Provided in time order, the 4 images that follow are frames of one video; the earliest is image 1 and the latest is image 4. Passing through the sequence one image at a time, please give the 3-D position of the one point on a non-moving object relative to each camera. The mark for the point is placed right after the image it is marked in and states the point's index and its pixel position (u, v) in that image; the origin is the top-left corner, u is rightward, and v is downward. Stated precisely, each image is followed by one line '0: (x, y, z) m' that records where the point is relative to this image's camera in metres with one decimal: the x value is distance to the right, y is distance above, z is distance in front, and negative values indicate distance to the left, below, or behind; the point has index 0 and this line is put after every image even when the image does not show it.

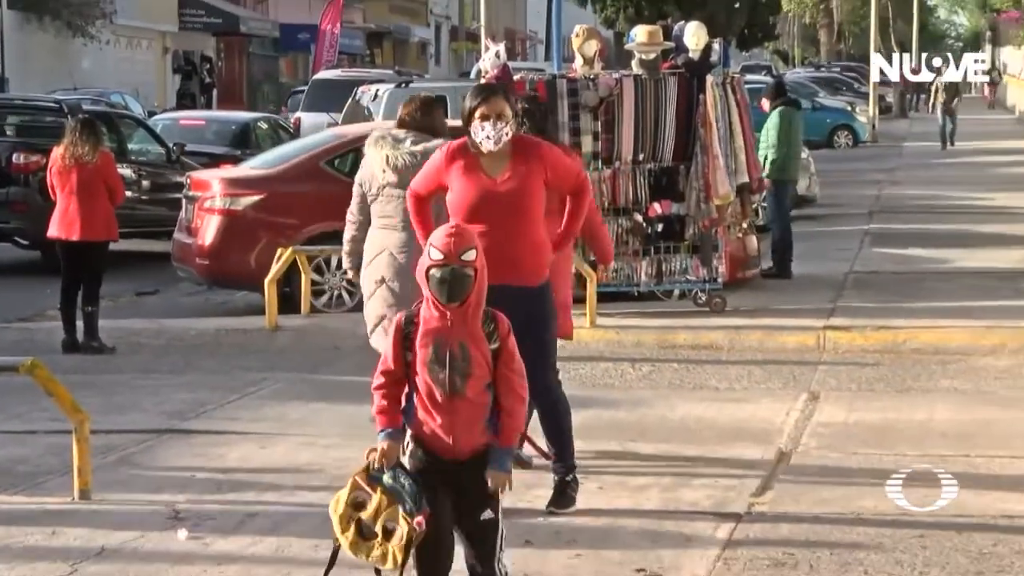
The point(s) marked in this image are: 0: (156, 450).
0: (-2.1, -0.9, +8.0) m
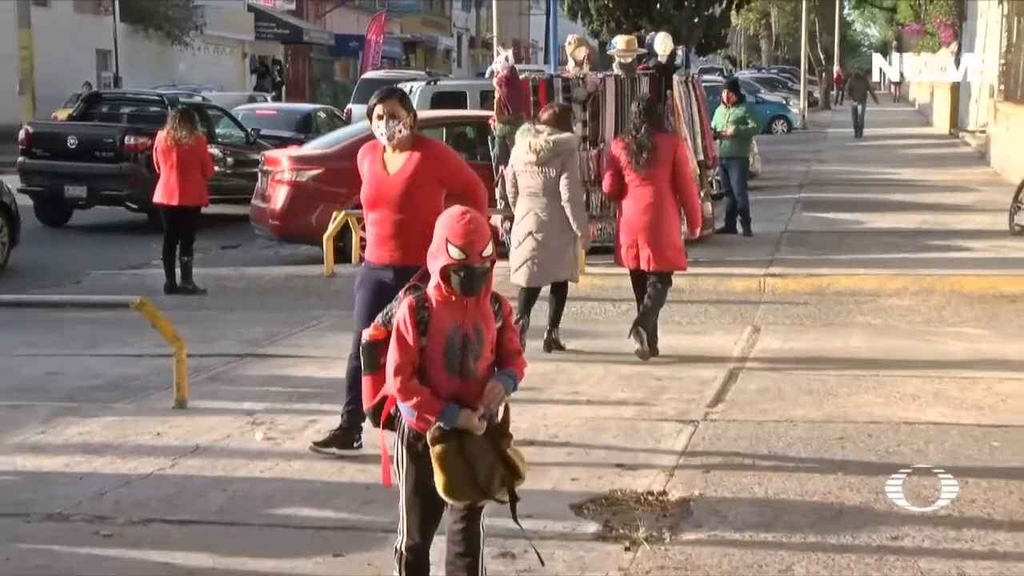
0: (-2.0, -0.6, +10.1) m
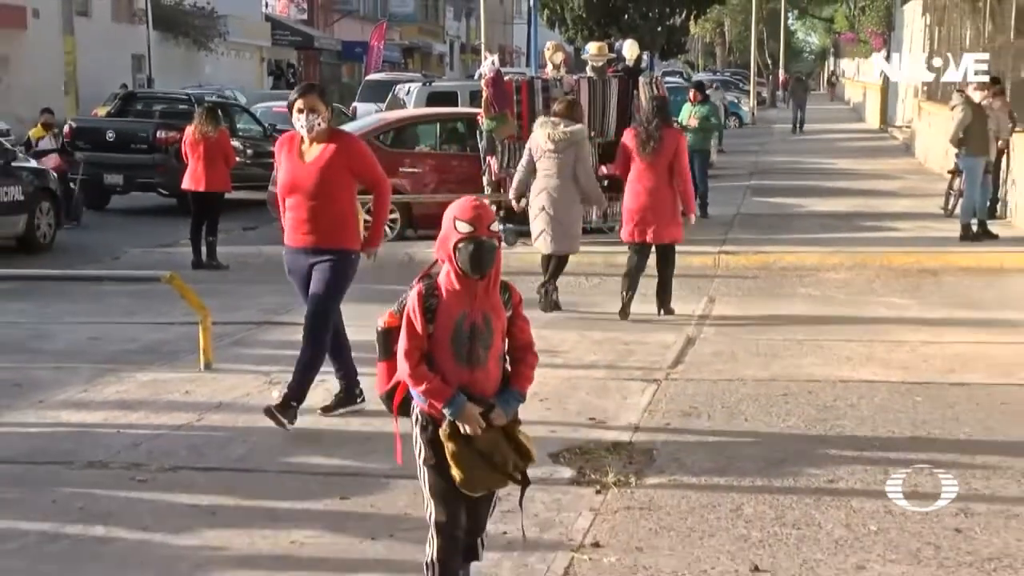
0: (-2.1, -0.4, +11.5) m
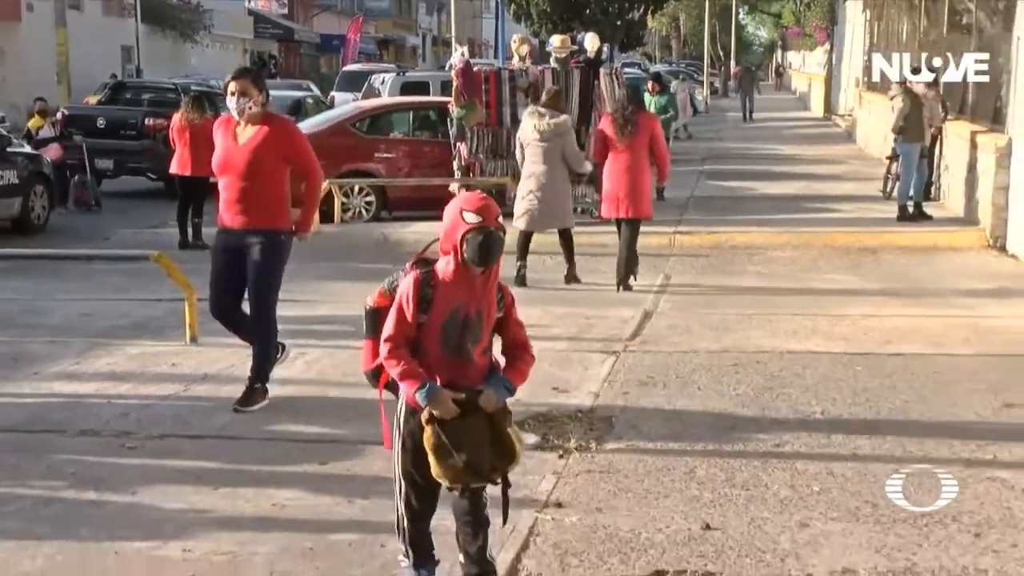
0: (-2.4, -0.2, +12.2) m
